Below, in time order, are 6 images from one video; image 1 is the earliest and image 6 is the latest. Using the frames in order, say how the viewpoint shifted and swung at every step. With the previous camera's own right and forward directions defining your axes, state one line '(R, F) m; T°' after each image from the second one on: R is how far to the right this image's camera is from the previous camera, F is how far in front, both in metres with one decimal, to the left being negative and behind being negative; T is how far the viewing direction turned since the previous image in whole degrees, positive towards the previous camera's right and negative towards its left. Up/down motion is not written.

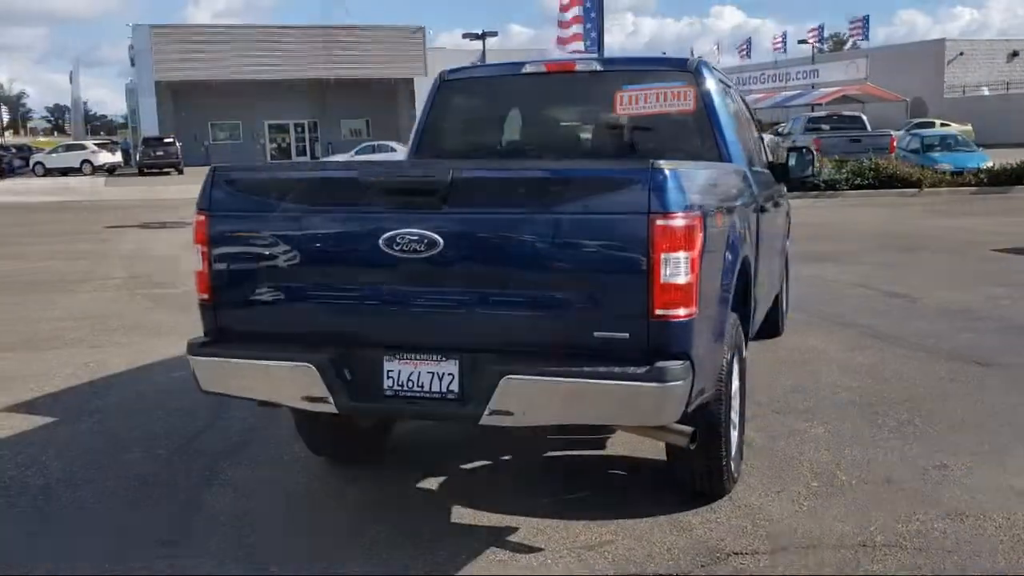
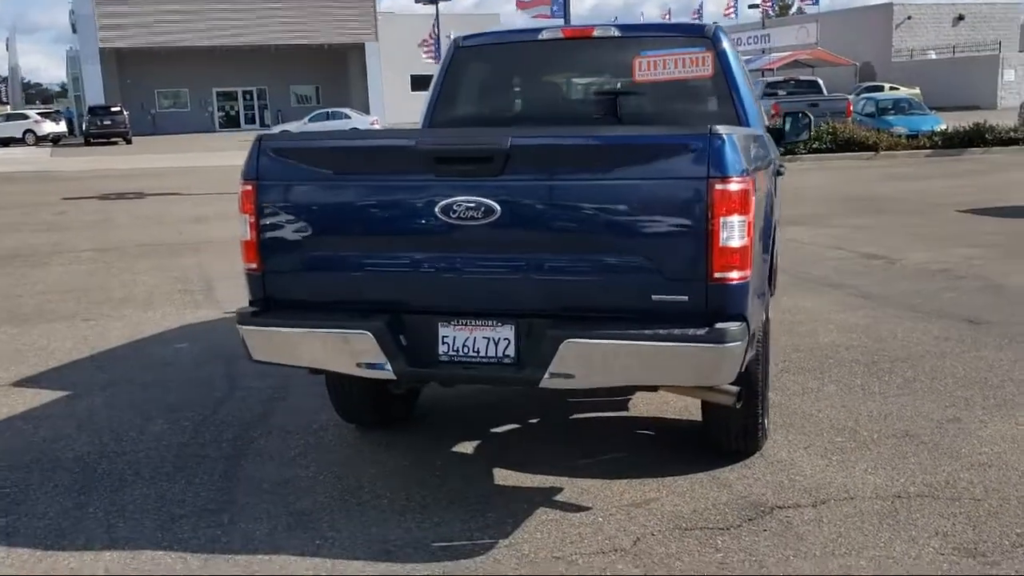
(-0.4, 0.0) m; +3°
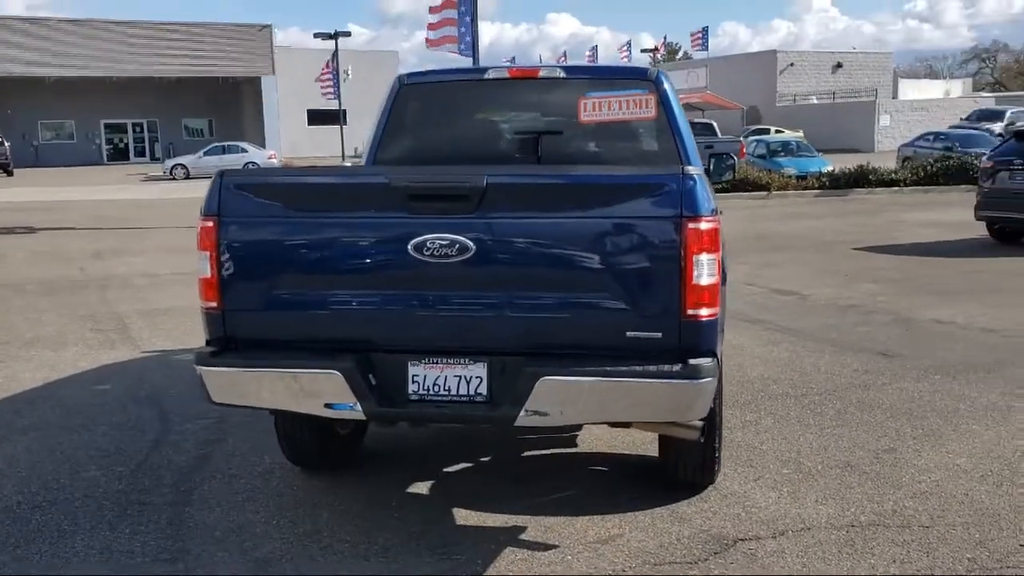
(-0.3, 0.0) m; +6°
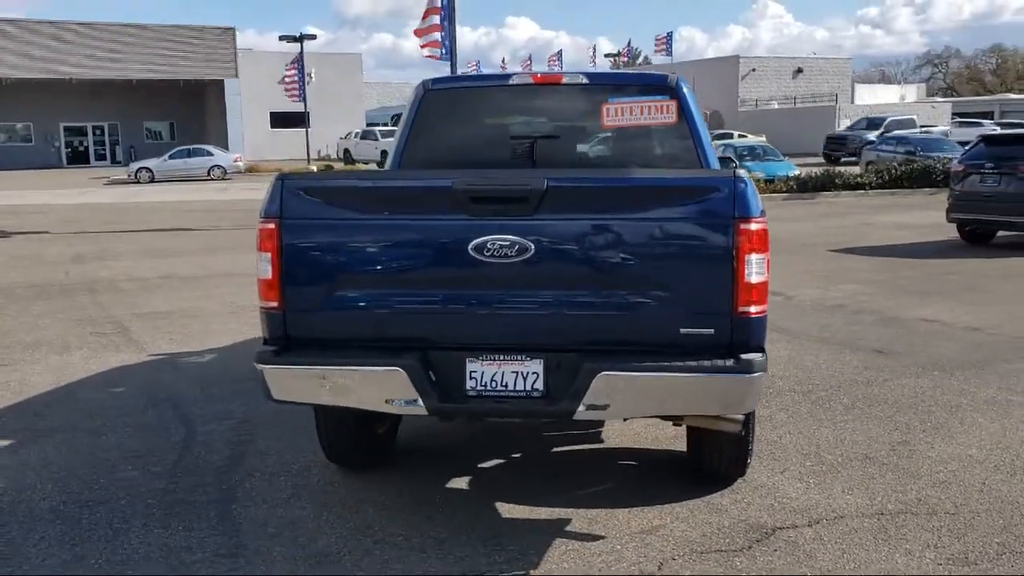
(-0.4, -0.1) m; +2°
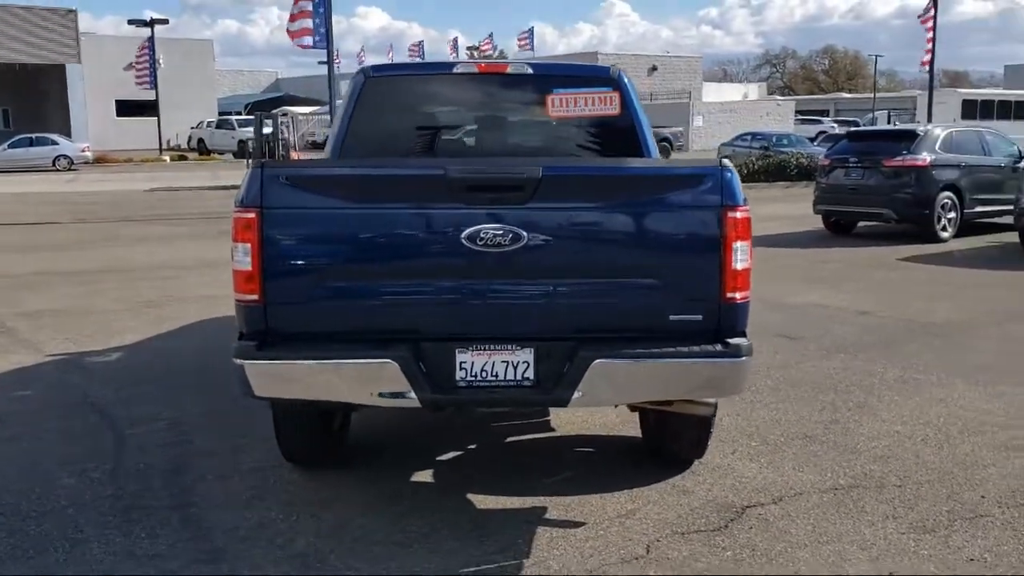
(-0.5, +0.1) m; +8°
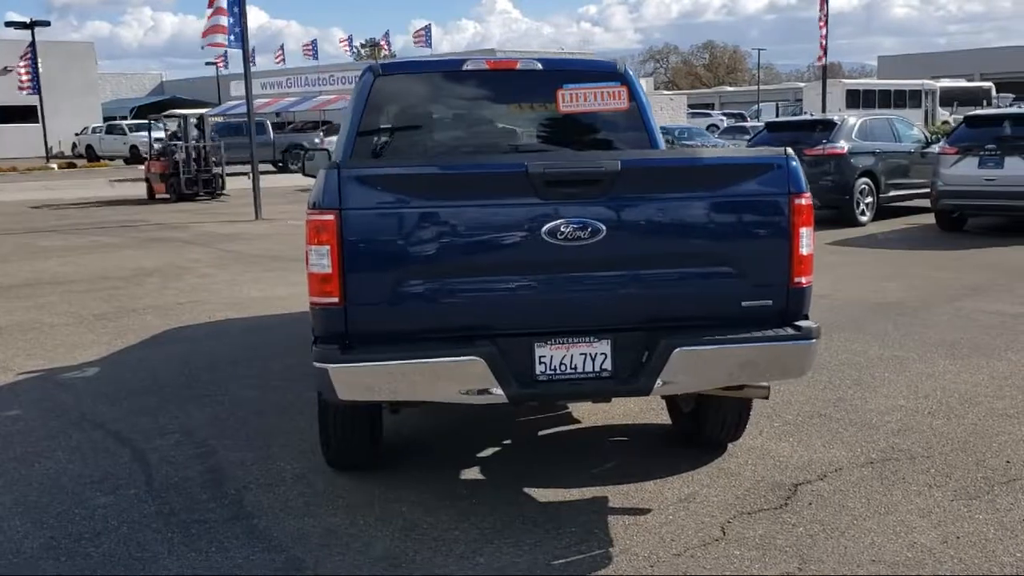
(-0.7, 0.0) m; +6°
